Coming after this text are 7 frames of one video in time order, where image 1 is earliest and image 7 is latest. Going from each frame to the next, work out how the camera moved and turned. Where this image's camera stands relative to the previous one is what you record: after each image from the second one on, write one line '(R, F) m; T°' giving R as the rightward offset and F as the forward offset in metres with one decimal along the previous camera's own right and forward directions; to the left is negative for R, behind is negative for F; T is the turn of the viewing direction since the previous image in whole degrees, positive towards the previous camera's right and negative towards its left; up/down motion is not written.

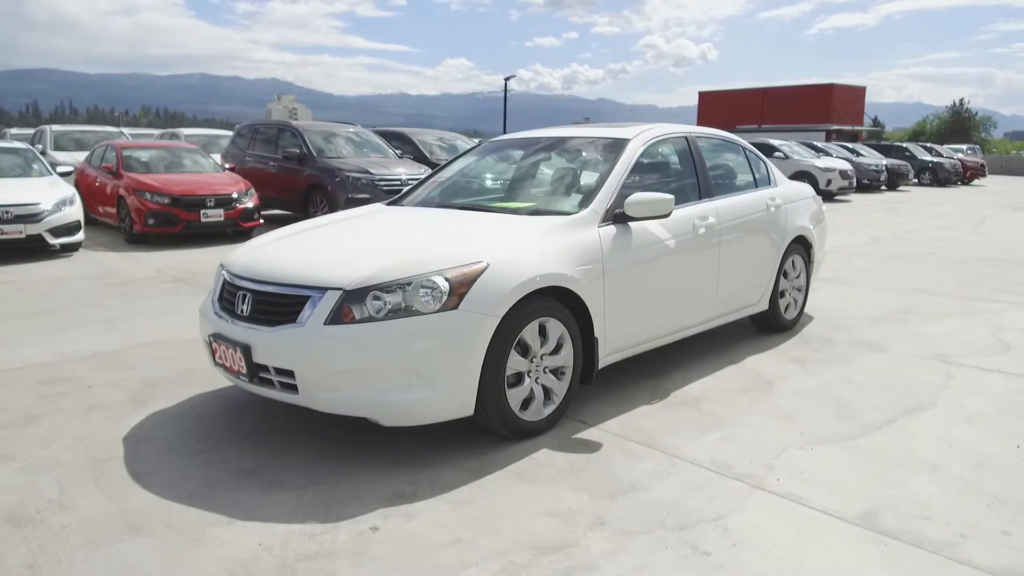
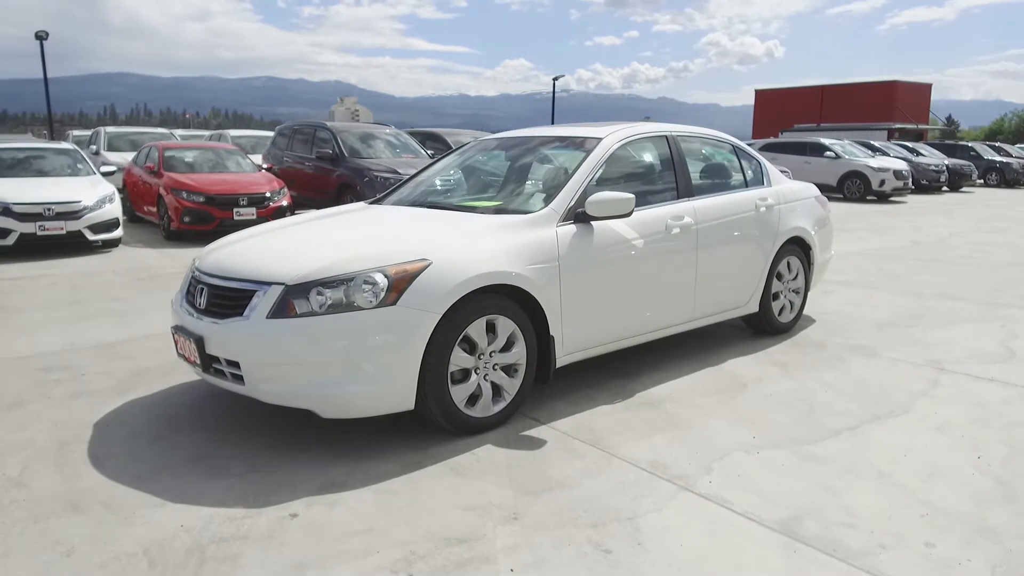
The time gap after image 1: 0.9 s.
(+0.5, 0.0) m; -4°
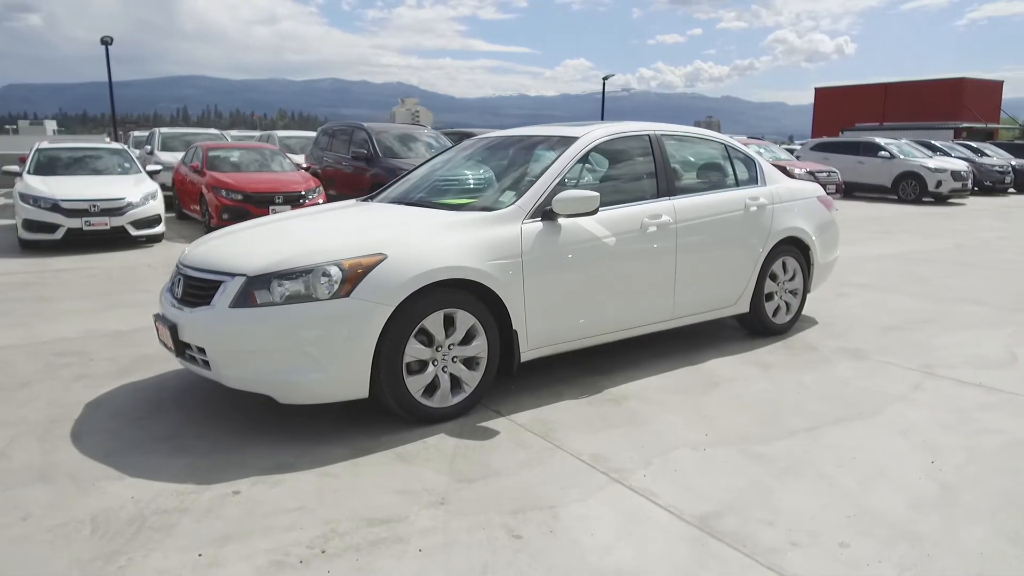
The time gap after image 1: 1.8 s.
(+0.5, -0.1) m; -4°
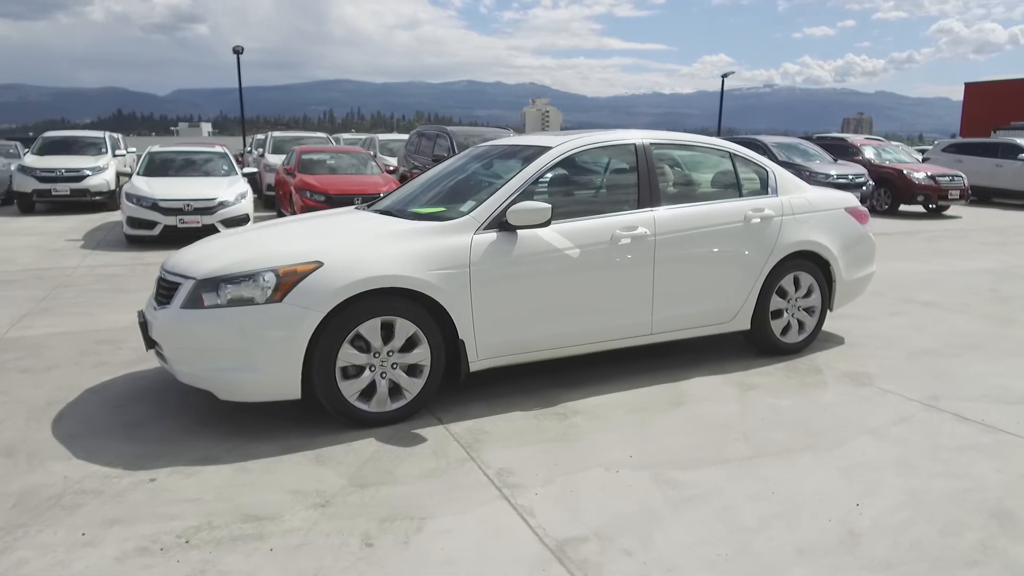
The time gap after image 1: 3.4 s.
(+1.0, +0.1) m; -10°
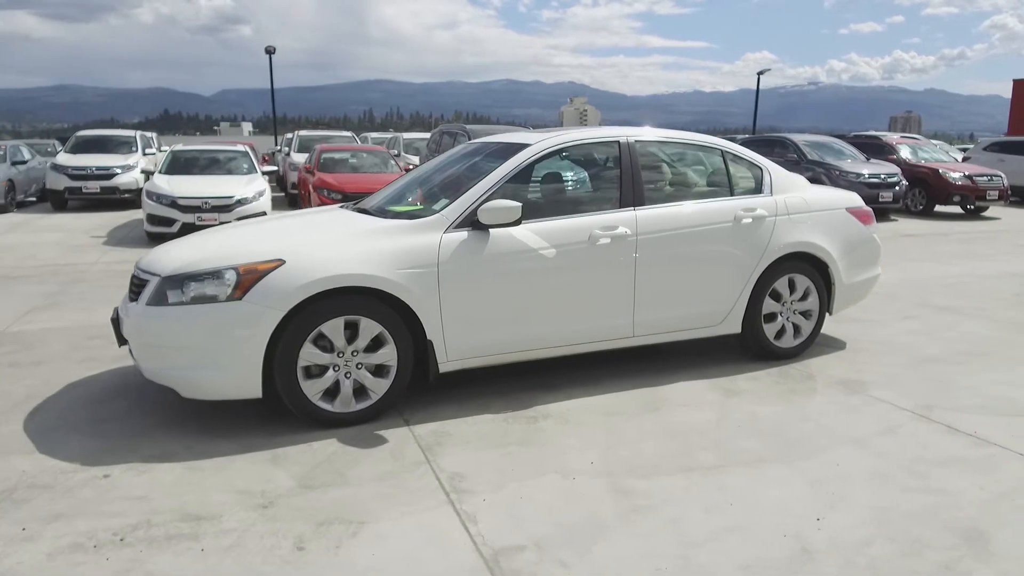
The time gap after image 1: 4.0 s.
(+0.4, +0.1) m; -3°
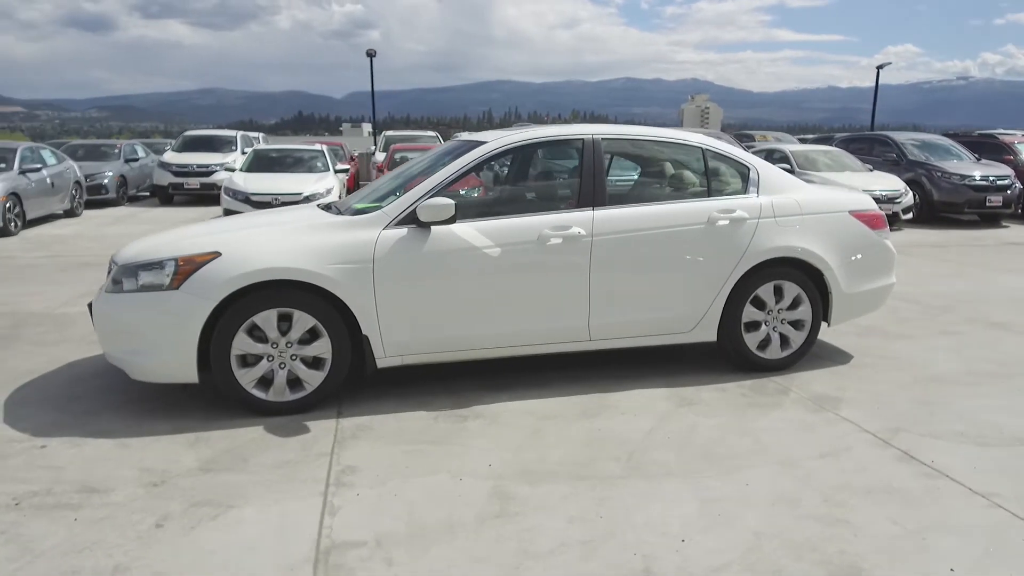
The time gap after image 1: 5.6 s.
(+1.0, +0.1) m; -9°
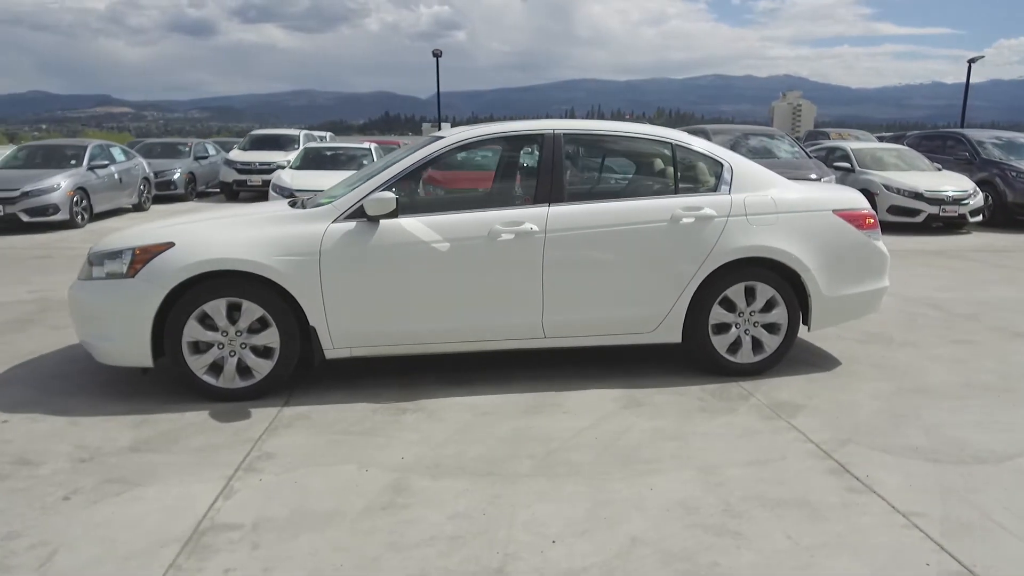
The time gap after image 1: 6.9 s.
(+0.8, +0.1) m; -6°
